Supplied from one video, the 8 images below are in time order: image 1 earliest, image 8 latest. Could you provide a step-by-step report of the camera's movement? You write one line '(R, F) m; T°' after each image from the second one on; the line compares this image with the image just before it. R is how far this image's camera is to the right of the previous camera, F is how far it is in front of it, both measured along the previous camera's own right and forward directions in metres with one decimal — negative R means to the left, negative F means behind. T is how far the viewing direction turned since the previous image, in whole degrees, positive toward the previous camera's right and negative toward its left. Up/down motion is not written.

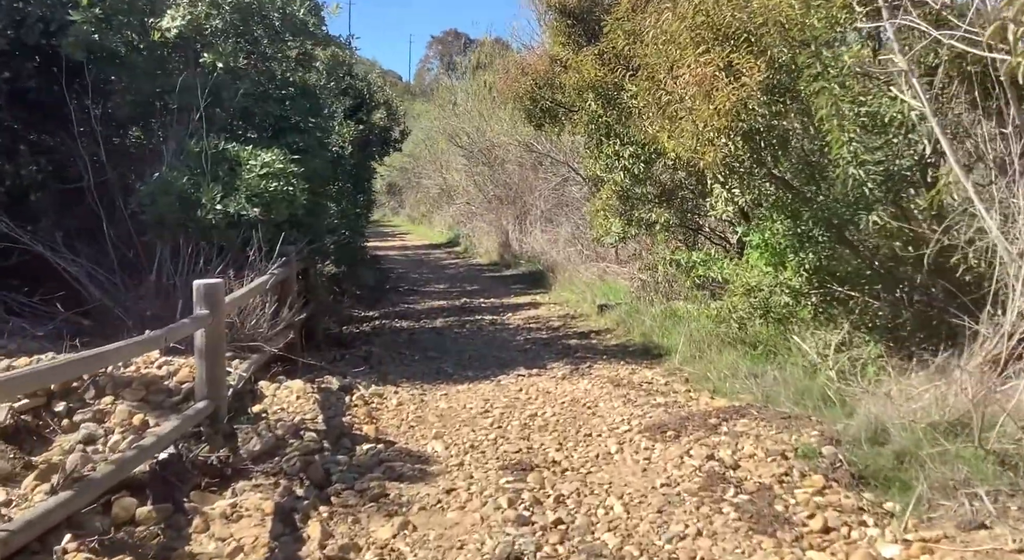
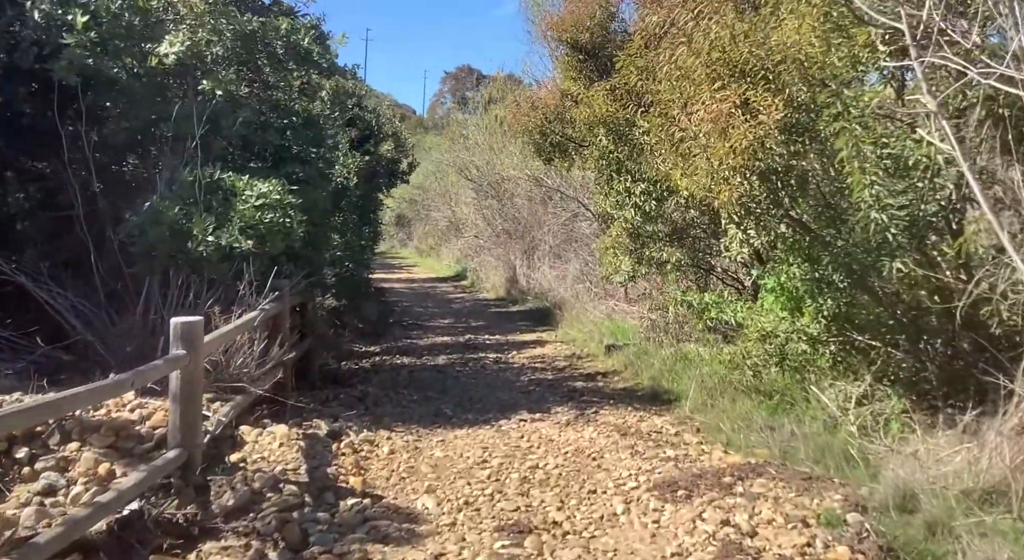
(0.0, +0.3) m; -1°
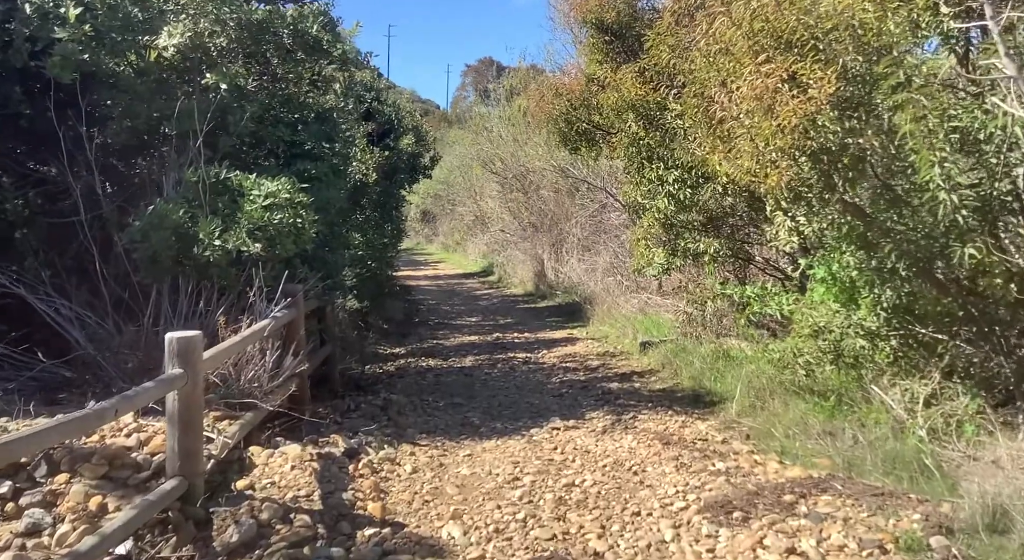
(0.0, +0.5) m; -2°
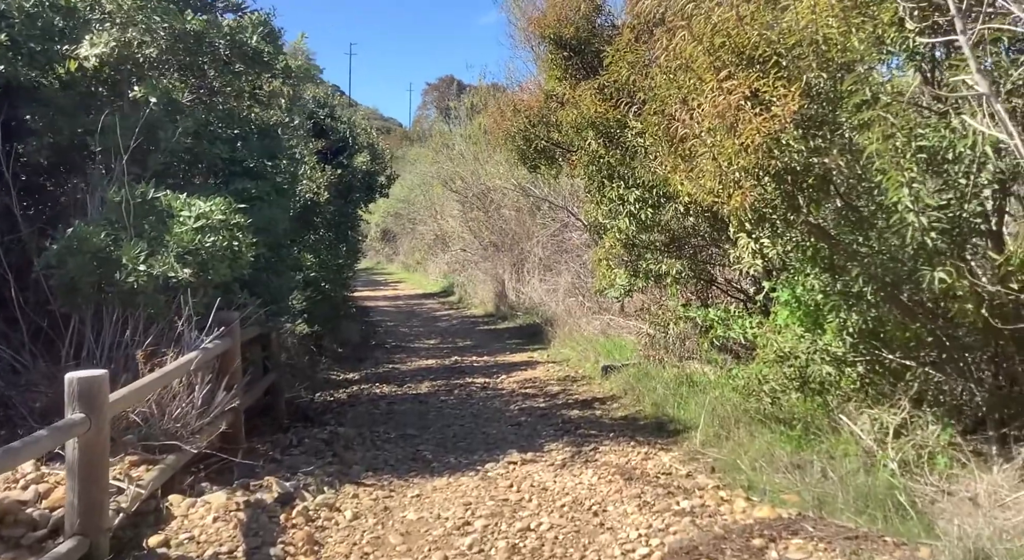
(+0.1, +0.3) m; +2°
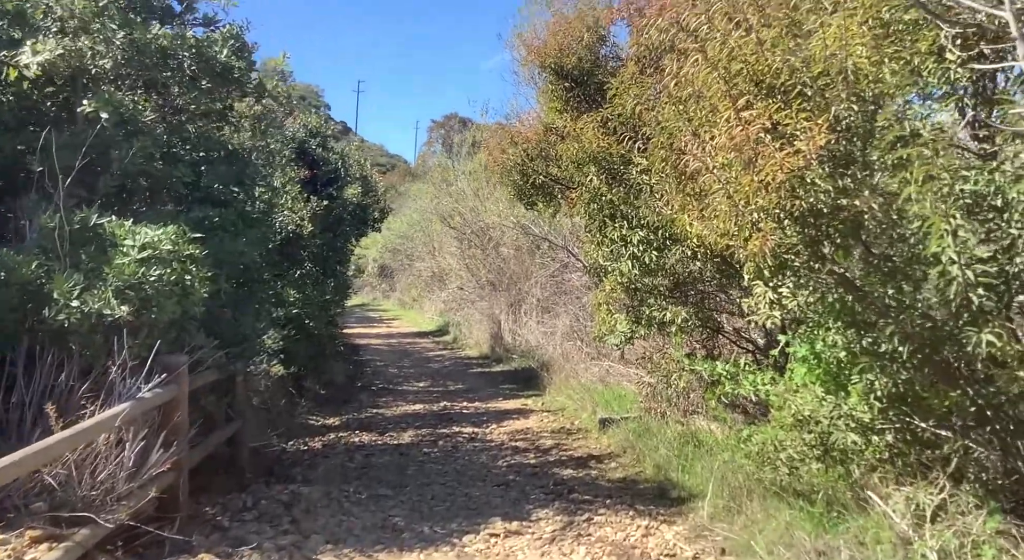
(+0.1, +0.6) m; 0°
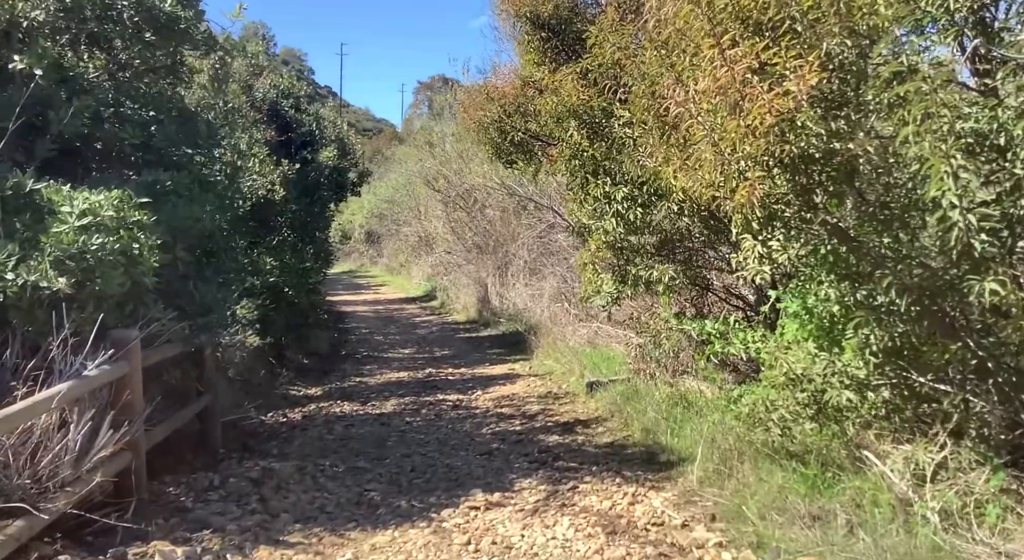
(+0.1, +0.3) m; +1°
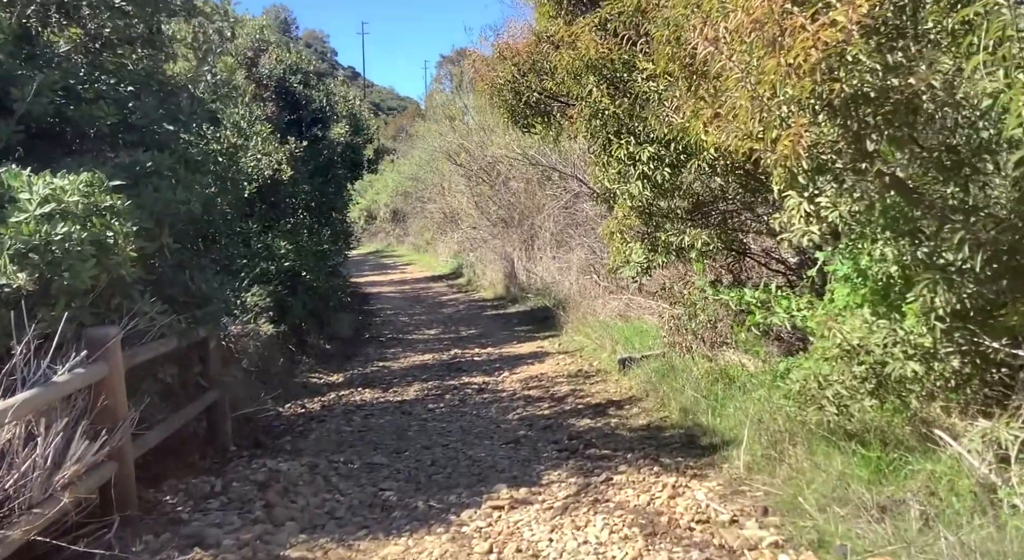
(+0.1, +0.5) m; -2°
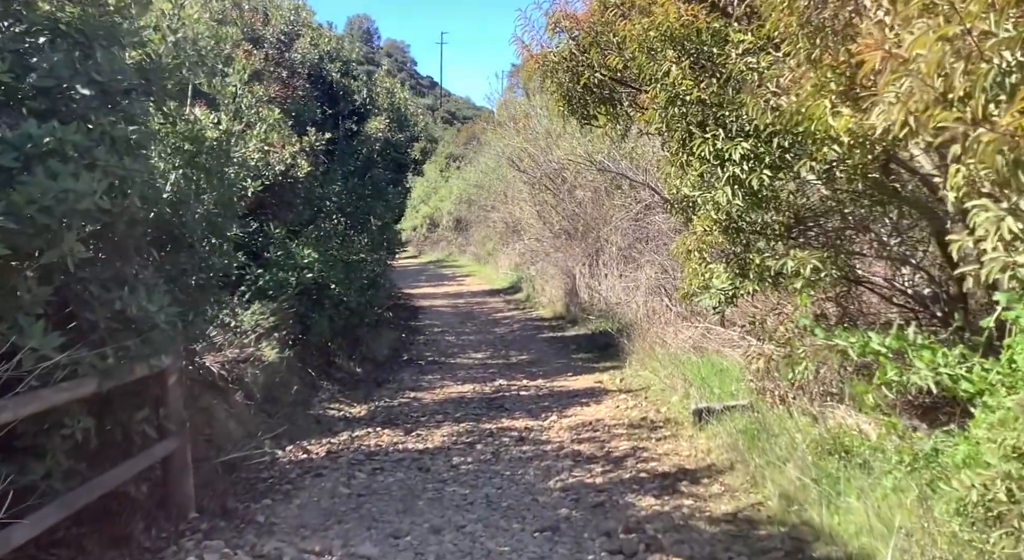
(+0.1, +1.5) m; -5°
